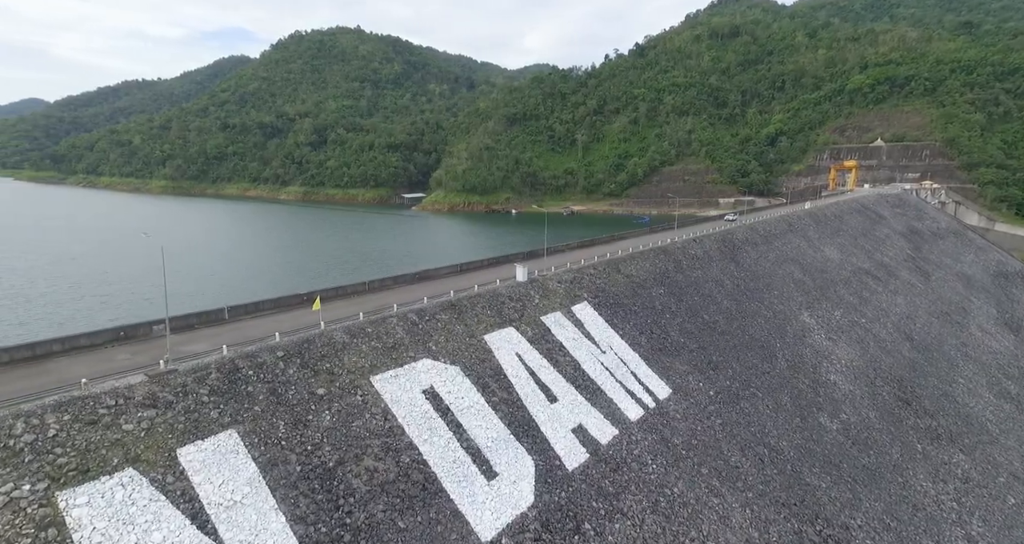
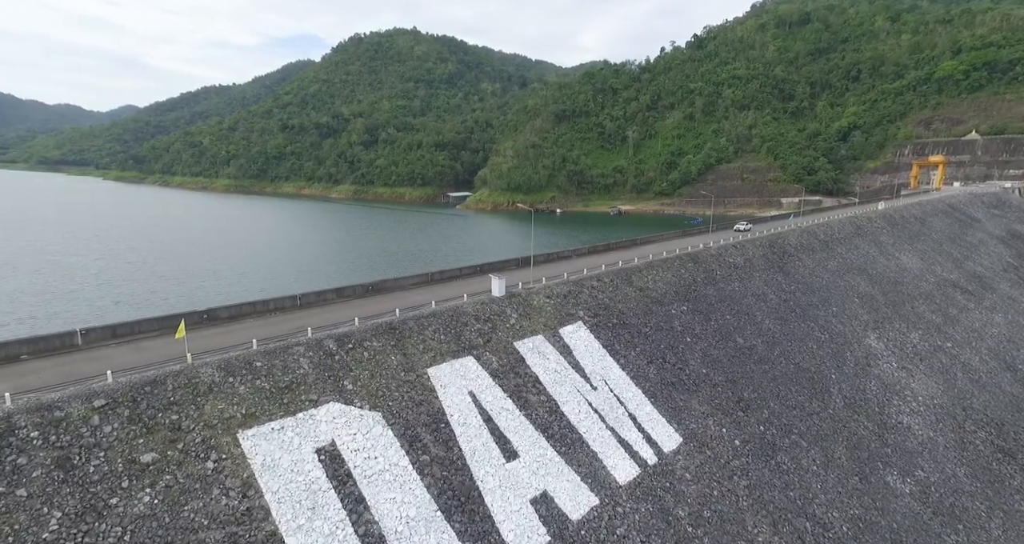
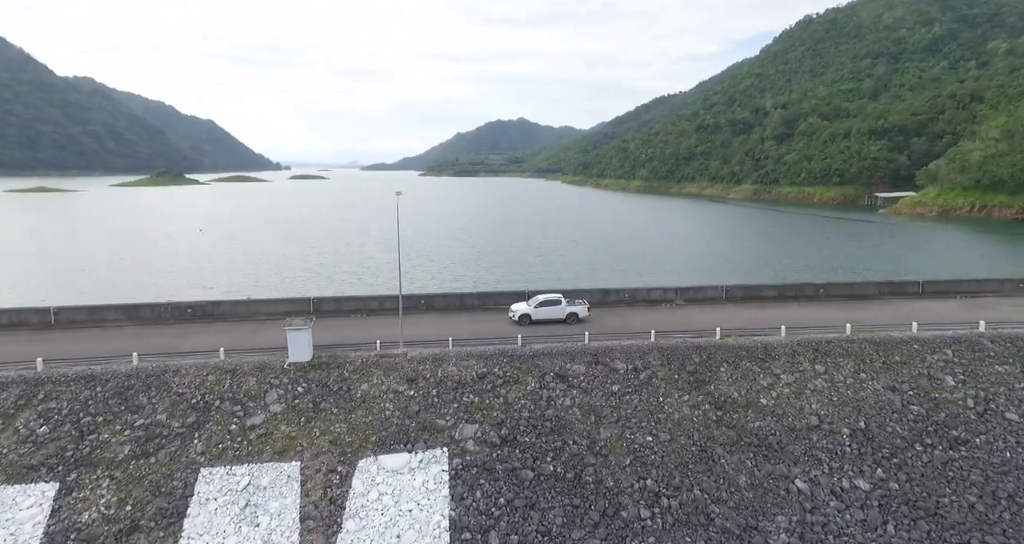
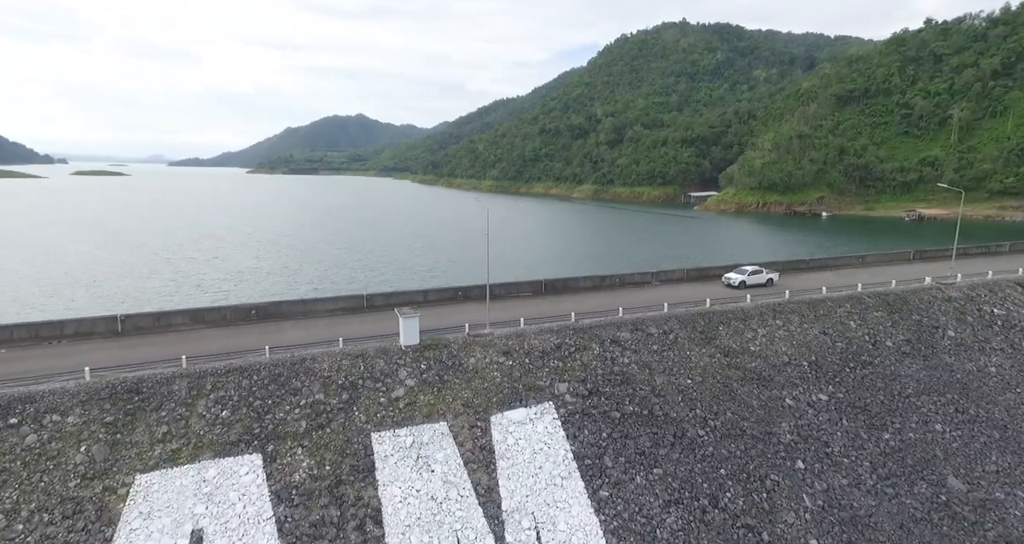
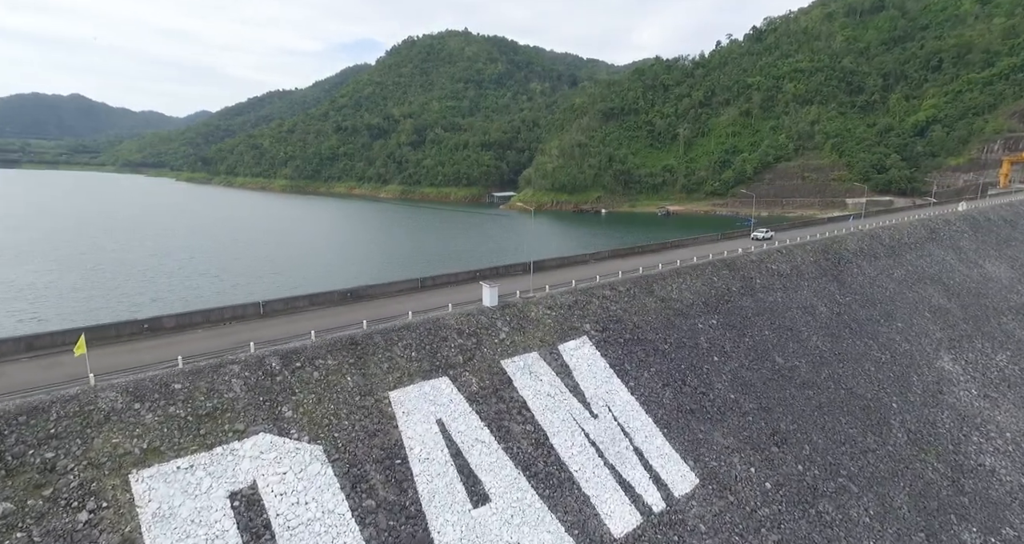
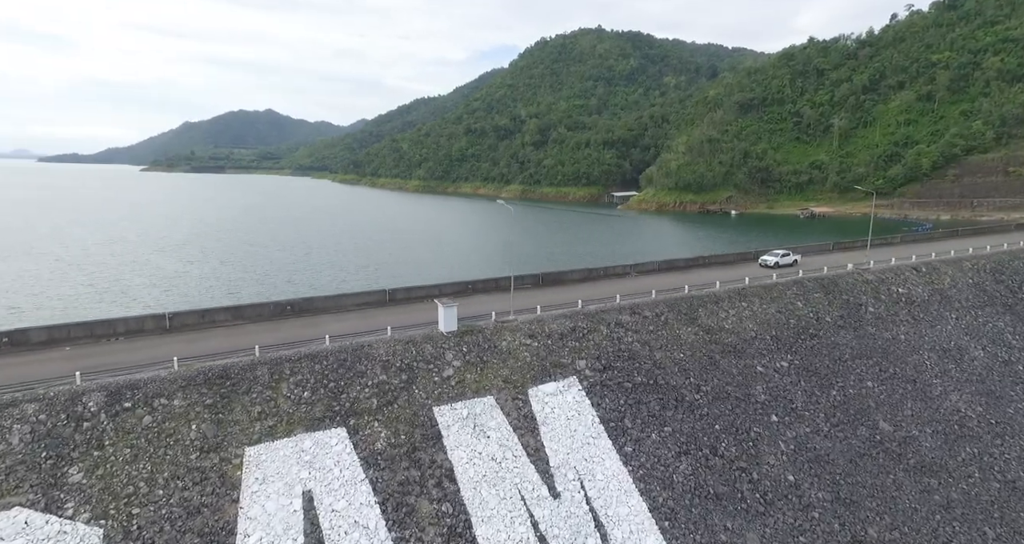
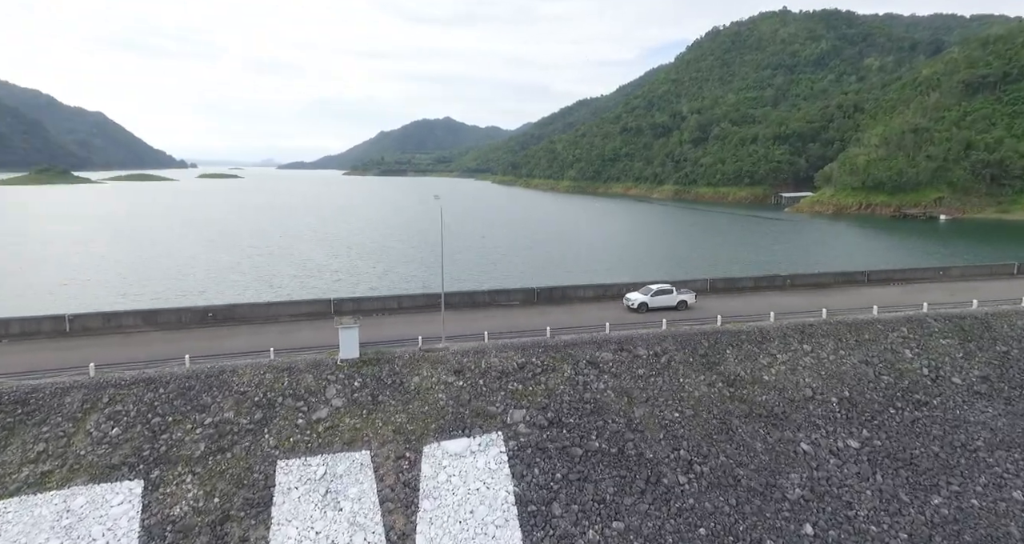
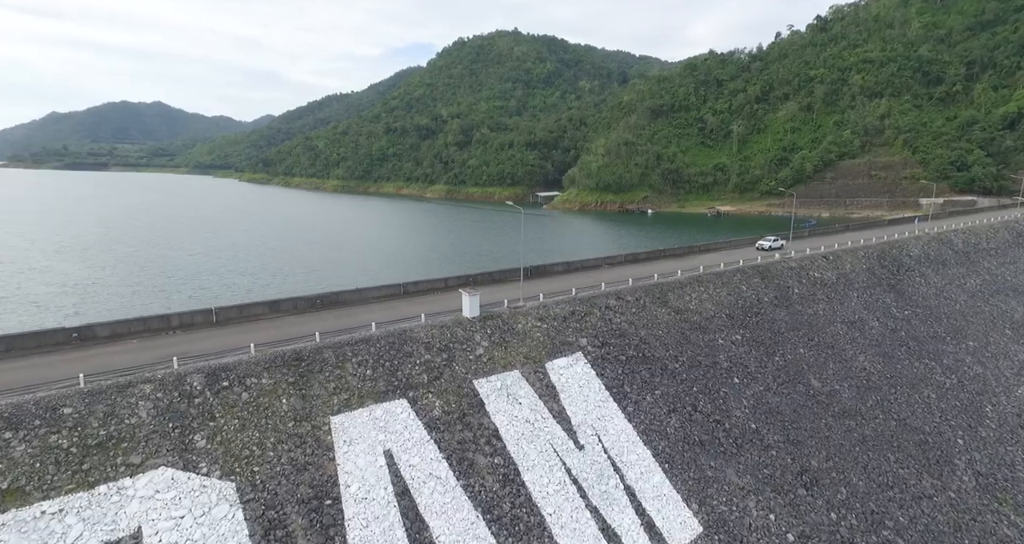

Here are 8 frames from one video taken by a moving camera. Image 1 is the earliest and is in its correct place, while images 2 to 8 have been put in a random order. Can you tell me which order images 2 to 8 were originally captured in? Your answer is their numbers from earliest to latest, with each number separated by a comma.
2, 5, 8, 6, 4, 7, 3
